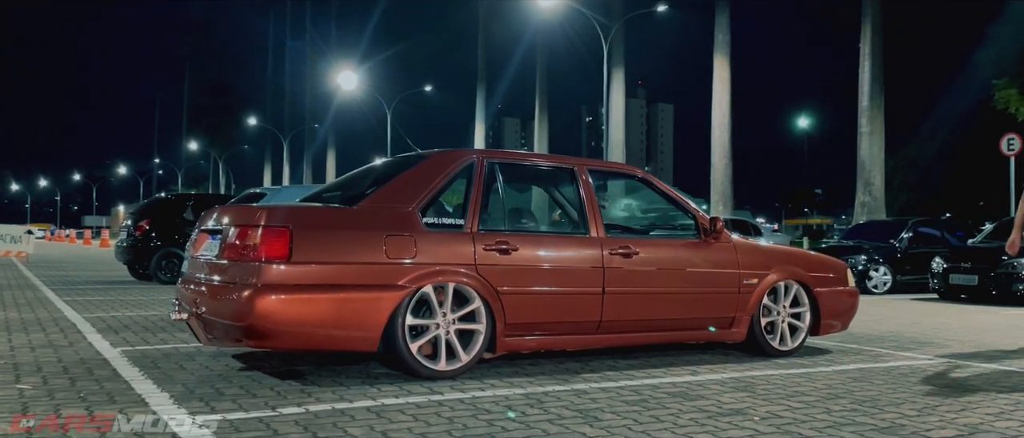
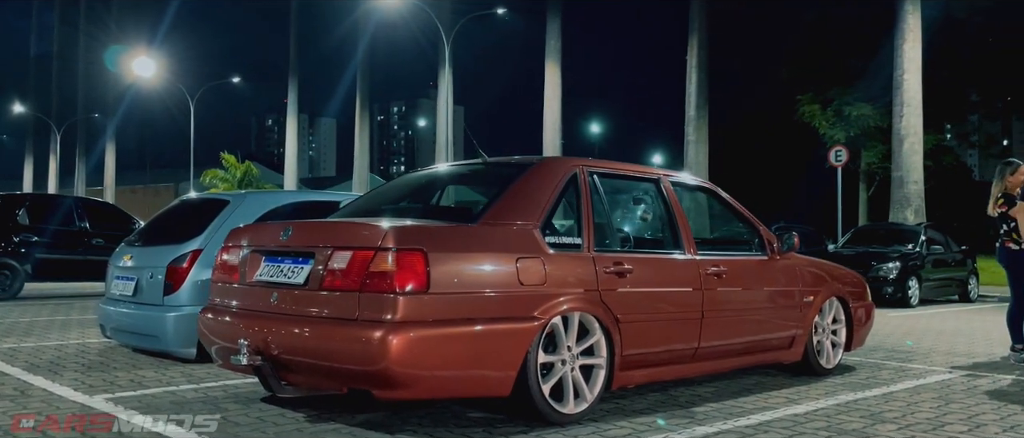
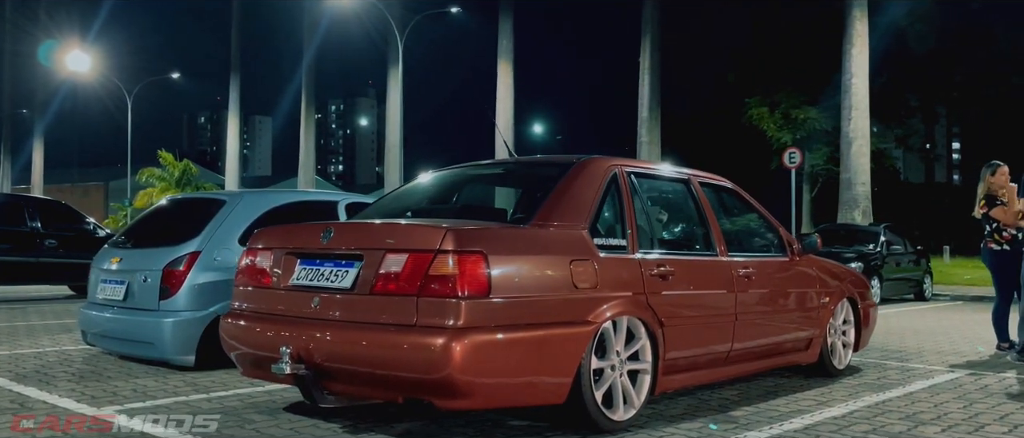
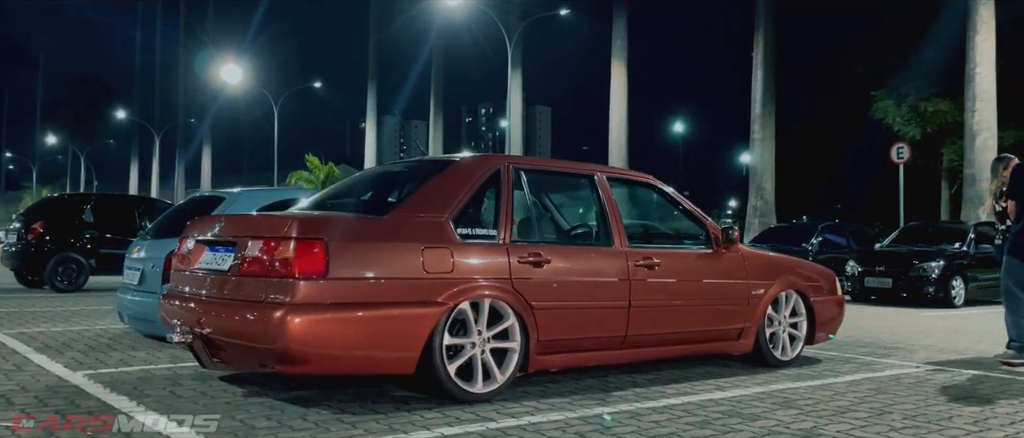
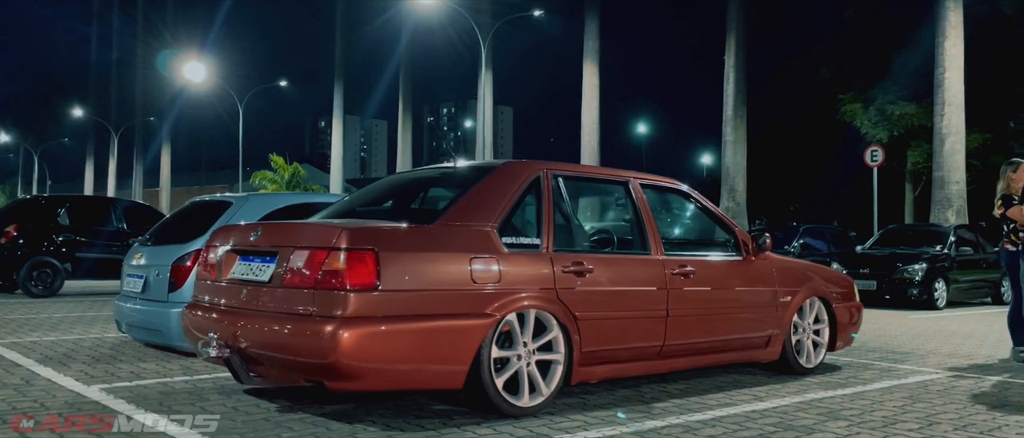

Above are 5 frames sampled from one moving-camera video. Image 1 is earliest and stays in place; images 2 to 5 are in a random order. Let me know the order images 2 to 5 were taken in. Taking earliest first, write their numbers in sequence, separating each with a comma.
4, 5, 2, 3
